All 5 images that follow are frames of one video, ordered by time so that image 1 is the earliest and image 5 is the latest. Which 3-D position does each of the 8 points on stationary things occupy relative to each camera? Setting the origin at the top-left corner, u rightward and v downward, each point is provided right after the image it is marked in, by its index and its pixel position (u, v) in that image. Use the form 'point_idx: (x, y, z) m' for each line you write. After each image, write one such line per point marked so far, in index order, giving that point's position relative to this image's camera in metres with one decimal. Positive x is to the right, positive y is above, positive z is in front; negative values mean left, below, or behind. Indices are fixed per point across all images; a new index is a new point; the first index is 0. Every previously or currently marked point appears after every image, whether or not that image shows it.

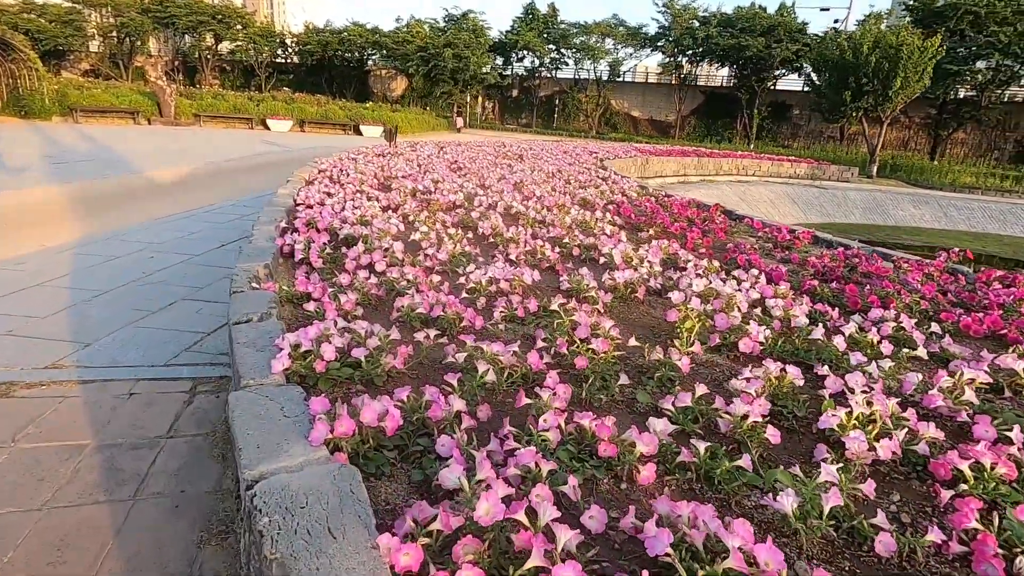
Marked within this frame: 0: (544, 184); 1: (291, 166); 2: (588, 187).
0: (+0.5, +1.6, +8.2) m
1: (-5.8, +3.2, +14.0) m
2: (+1.2, +1.6, +8.4) m
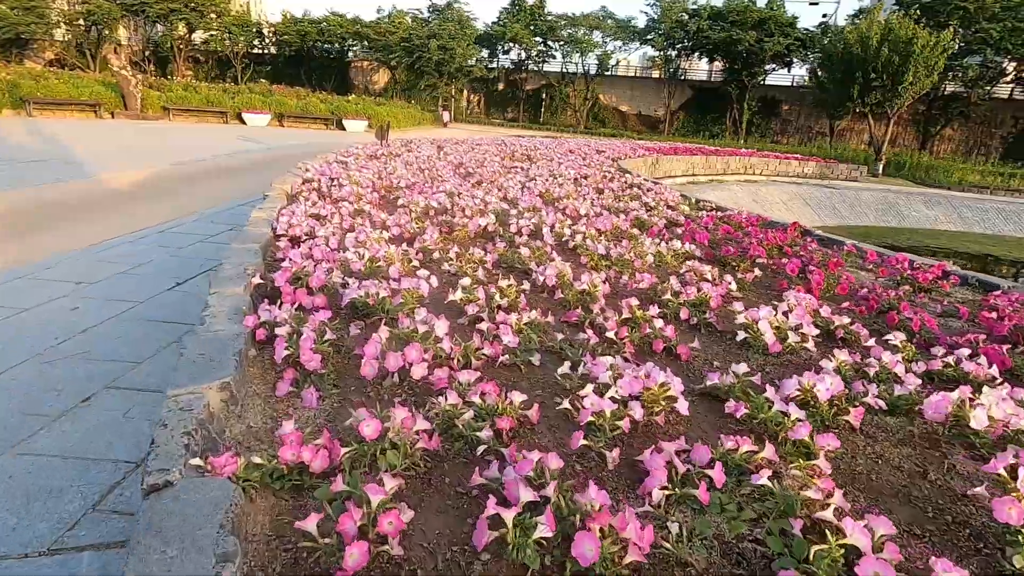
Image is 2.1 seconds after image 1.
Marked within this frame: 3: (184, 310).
0: (+0.8, +1.2, +6.9) m
1: (-5.7, +2.8, +12.4) m
2: (+1.5, +1.2, +7.1) m
3: (-2.5, -0.2, +4.1) m
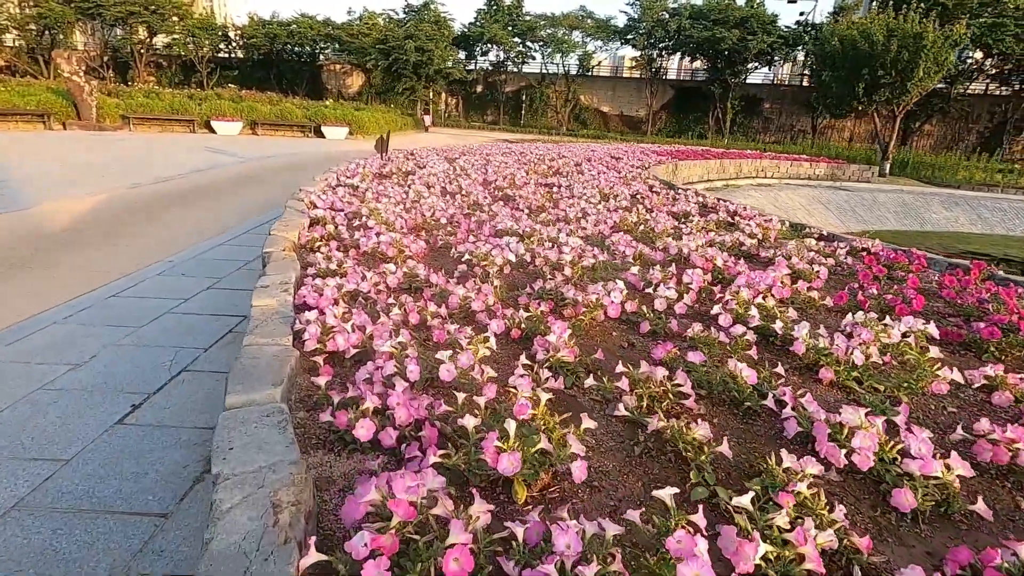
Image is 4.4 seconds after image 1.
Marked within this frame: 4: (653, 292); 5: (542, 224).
0: (+1.5, +0.6, +5.3) m
1: (-5.2, +2.0, +10.6) m
2: (+2.2, +0.6, +5.5) m
3: (-1.7, -0.8, +2.4) m
4: (+0.8, 0.0, +3.2) m
5: (+0.3, +0.6, +5.1) m
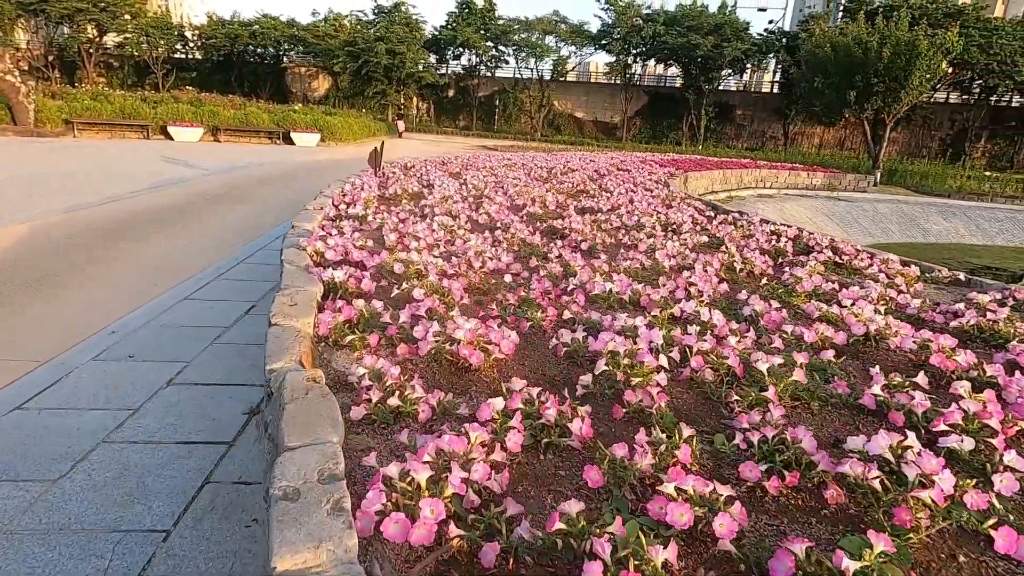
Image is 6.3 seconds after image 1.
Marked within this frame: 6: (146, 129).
0: (+2.1, 0.0, +4.0) m
1: (-5.0, +1.3, +8.9) m
2: (+2.8, +0.1, +4.3) m
3: (-0.9, -1.4, +0.9) m
4: (+1.6, -0.6, +1.9) m
5: (+0.9, 0.0, +3.7) m
6: (-12.7, +5.5, +18.5) m
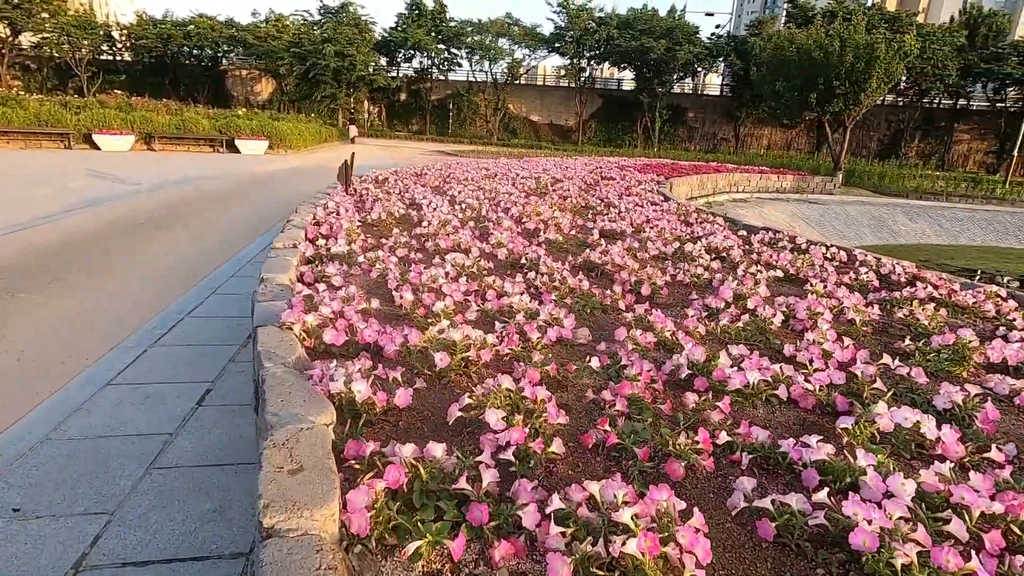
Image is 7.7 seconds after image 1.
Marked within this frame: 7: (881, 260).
0: (+2.5, -0.3, +3.1) m
1: (-5.0, +0.7, +7.4) m
2: (+3.1, -0.3, +3.5) m
3: (-0.2, -1.8, -0.2) m
4: (+2.1, -0.9, +0.9) m
5: (+1.3, -0.3, +2.7) m
6: (-13.7, +4.6, +16.3) m
7: (+3.6, +0.3, +5.2) m
